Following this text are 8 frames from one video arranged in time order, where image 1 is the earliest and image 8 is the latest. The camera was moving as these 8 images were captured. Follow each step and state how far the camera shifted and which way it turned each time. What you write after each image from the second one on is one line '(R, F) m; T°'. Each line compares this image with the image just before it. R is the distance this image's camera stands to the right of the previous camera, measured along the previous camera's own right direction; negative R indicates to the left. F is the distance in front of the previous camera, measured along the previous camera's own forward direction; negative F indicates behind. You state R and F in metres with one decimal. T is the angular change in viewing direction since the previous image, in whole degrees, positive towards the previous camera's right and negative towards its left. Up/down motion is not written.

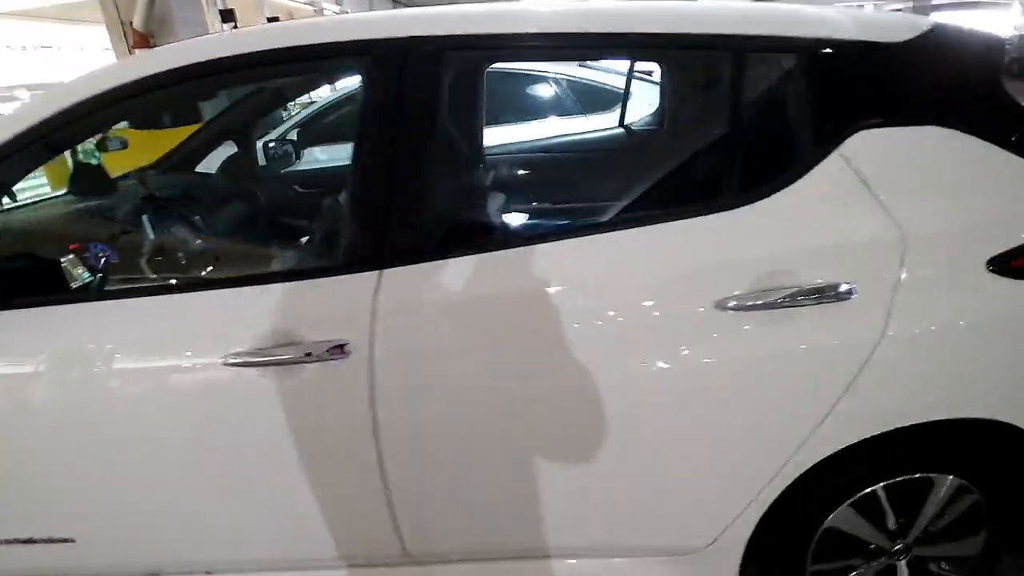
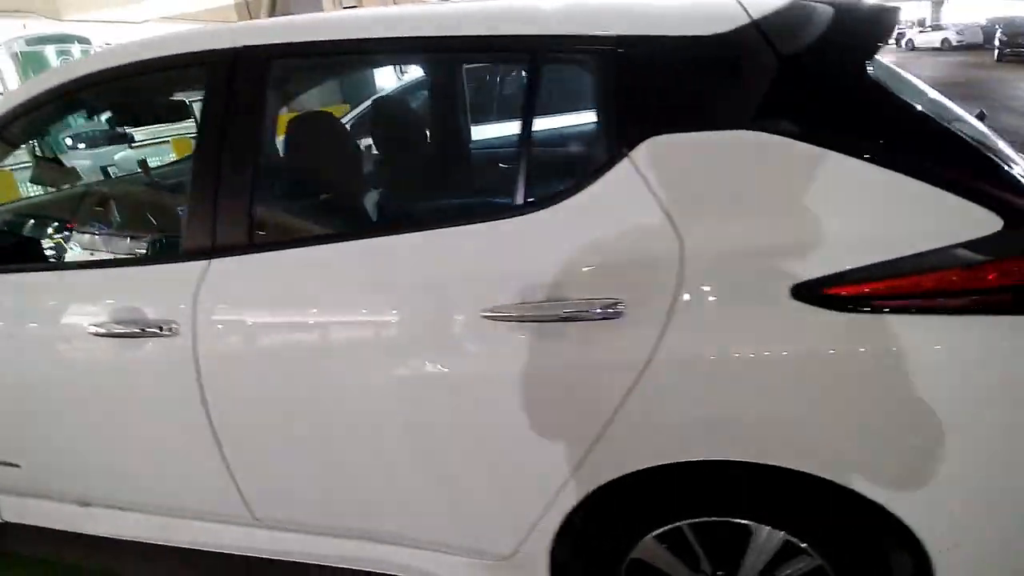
(+0.8, +0.1) m; -14°
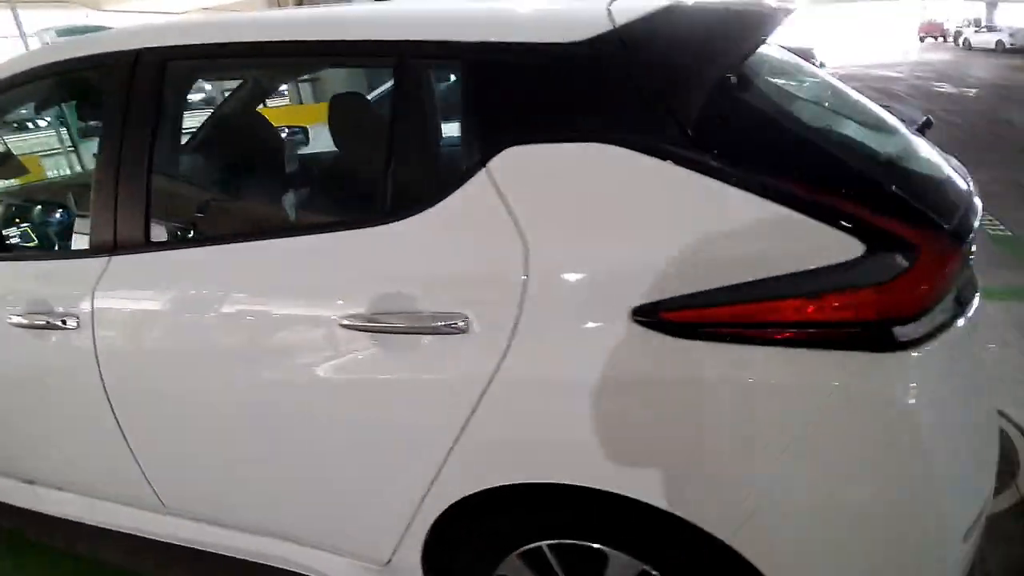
(+0.4, 0.0) m; -4°
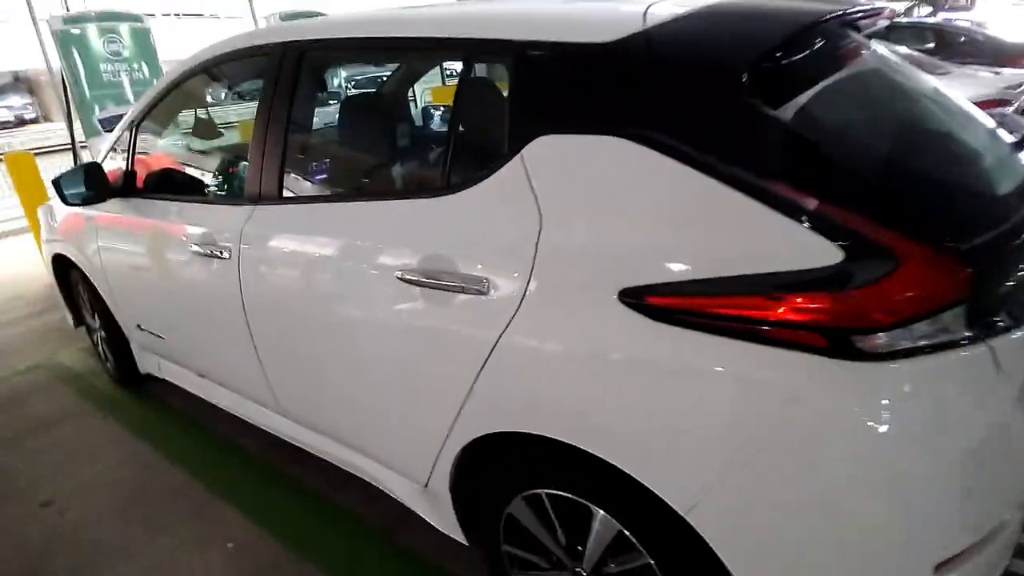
(+0.3, -0.1) m; -16°
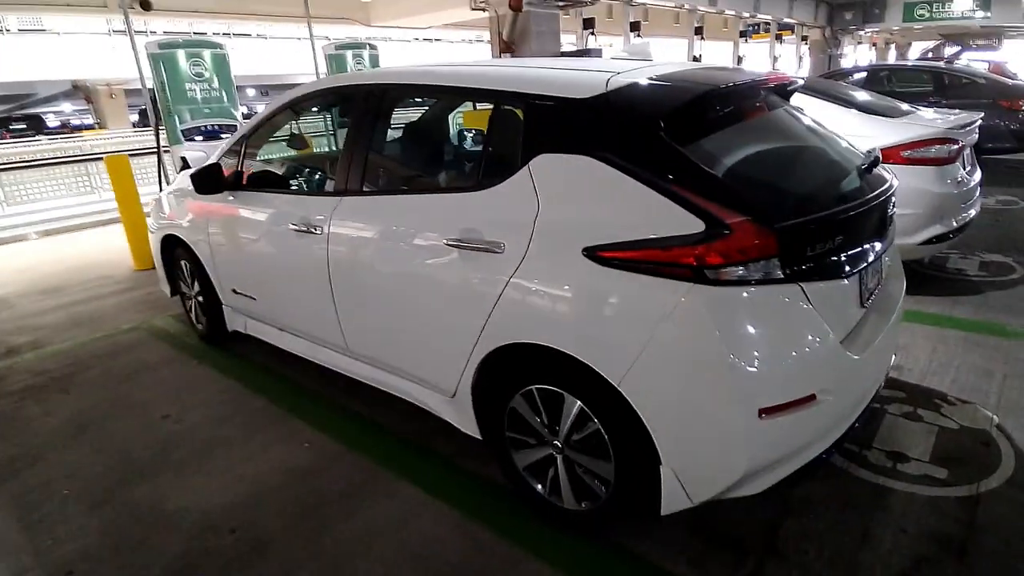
(+0.1, -0.7) m; -2°
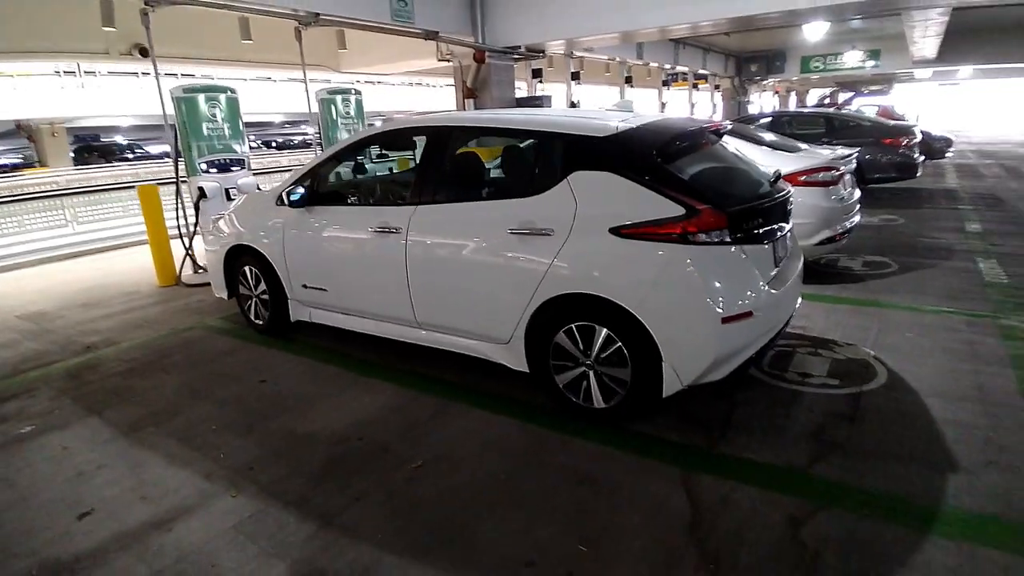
(-0.6, -1.0) m; +6°
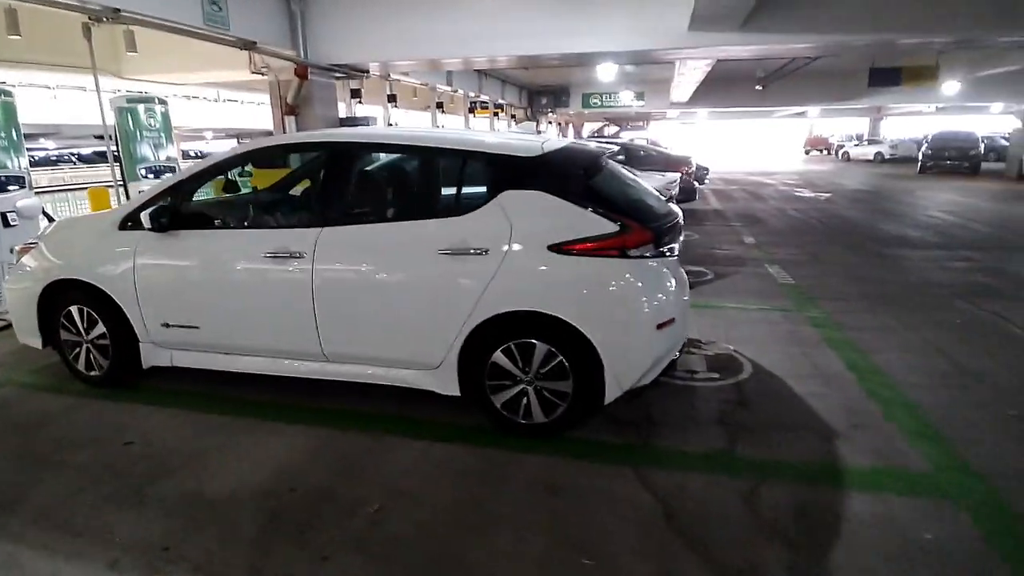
(-0.7, +0.2) m; +20°
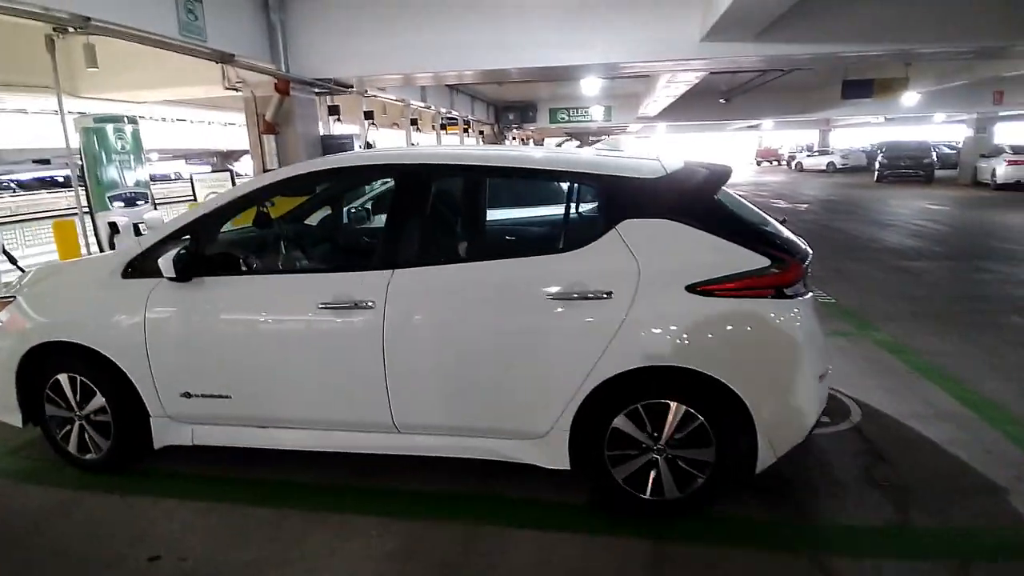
(-0.8, +0.6) m; +4°
